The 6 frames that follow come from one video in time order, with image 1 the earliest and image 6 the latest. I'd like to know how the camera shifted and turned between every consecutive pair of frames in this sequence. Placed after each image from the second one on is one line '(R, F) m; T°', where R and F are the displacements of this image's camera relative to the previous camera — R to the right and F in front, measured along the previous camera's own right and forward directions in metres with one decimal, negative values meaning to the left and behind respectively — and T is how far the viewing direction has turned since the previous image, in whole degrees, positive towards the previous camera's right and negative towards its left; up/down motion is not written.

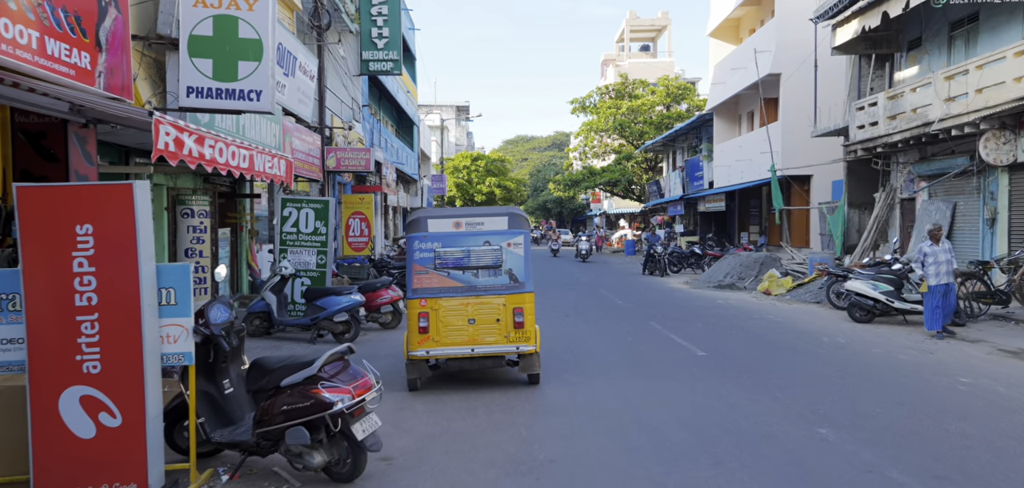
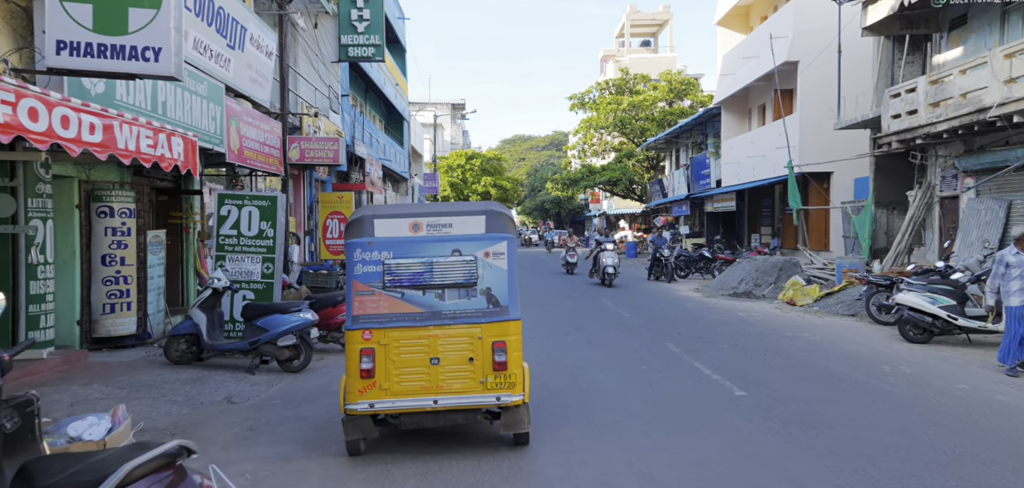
(+0.1, +2.0) m; 0°
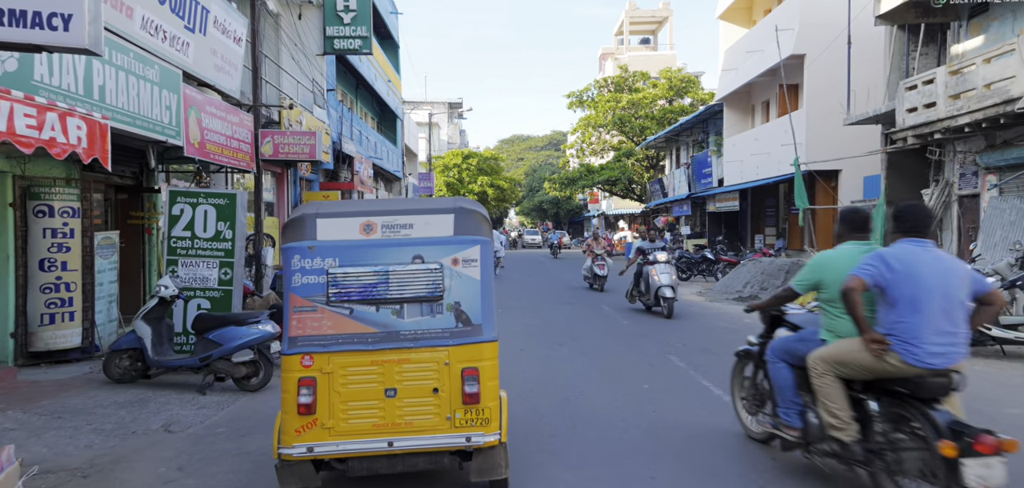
(+0.1, +1.0) m; 0°
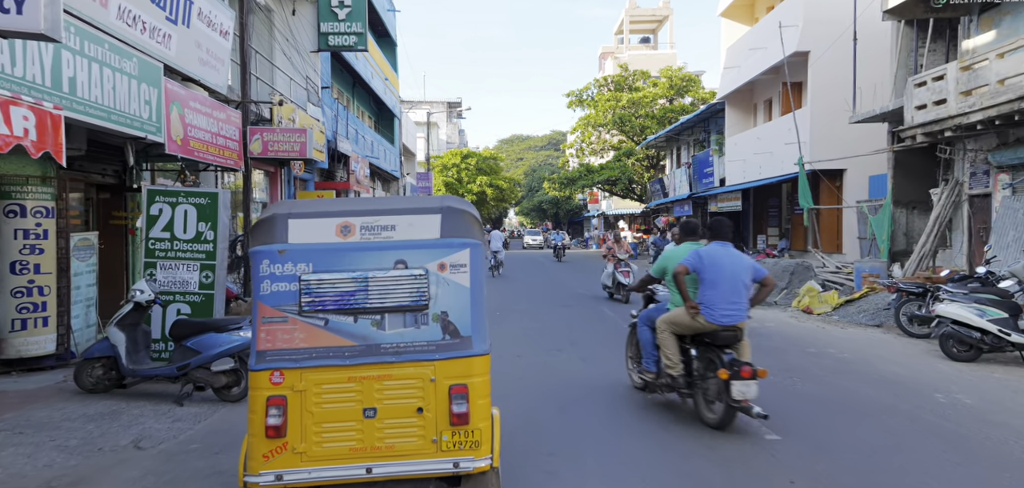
(0.0, +0.4) m; 0°
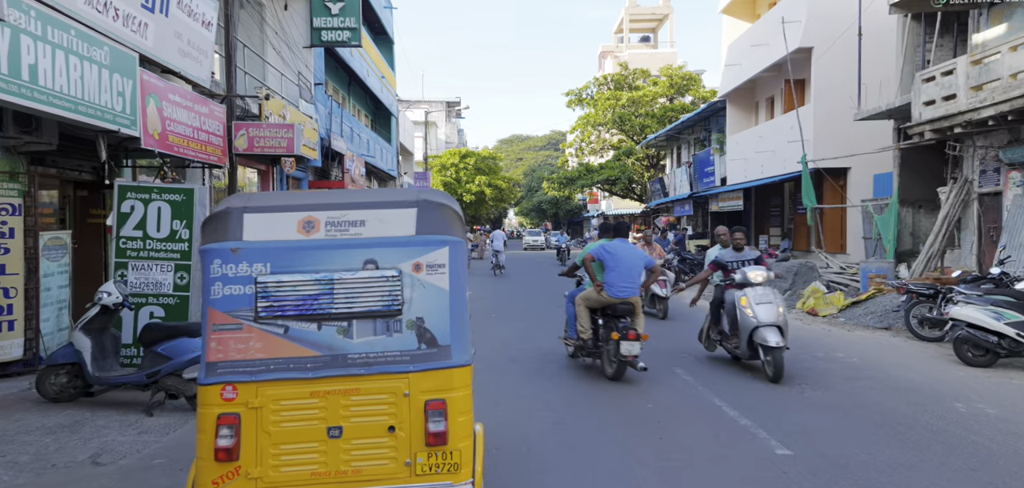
(+0.1, +0.4) m; 0°
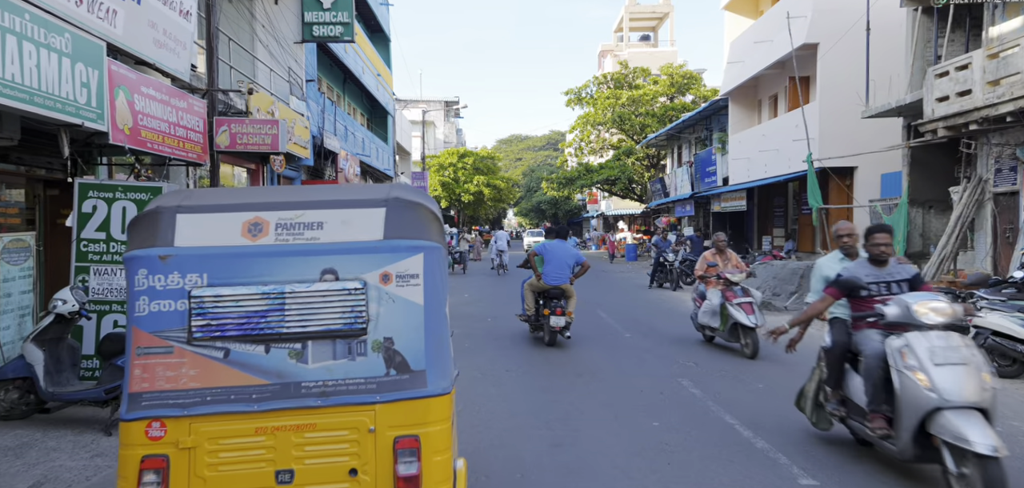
(+0.1, +0.6) m; 0°
